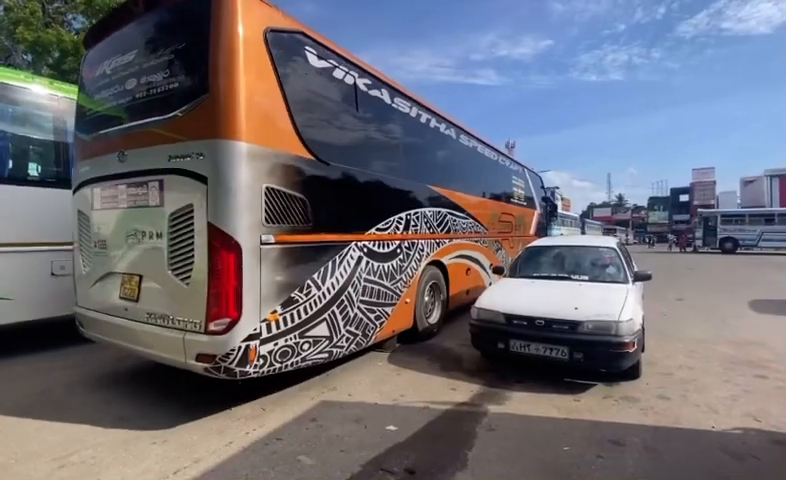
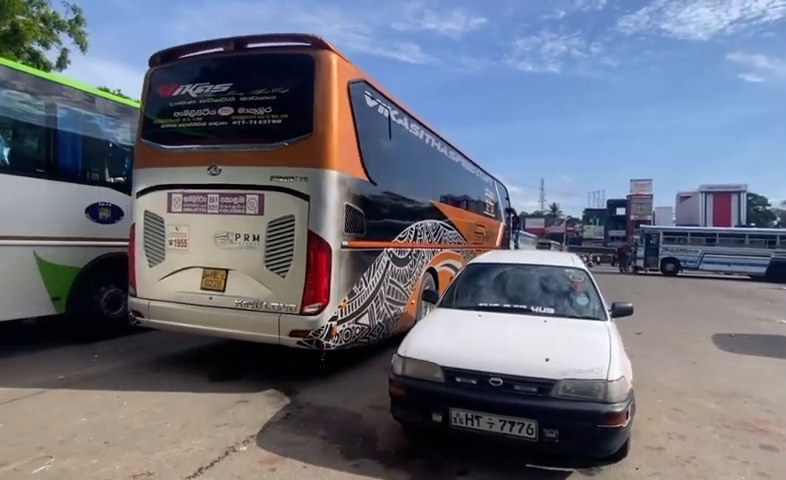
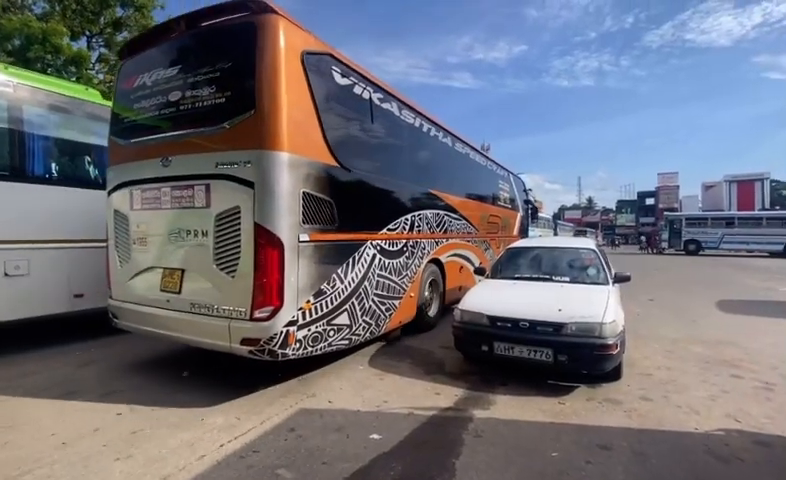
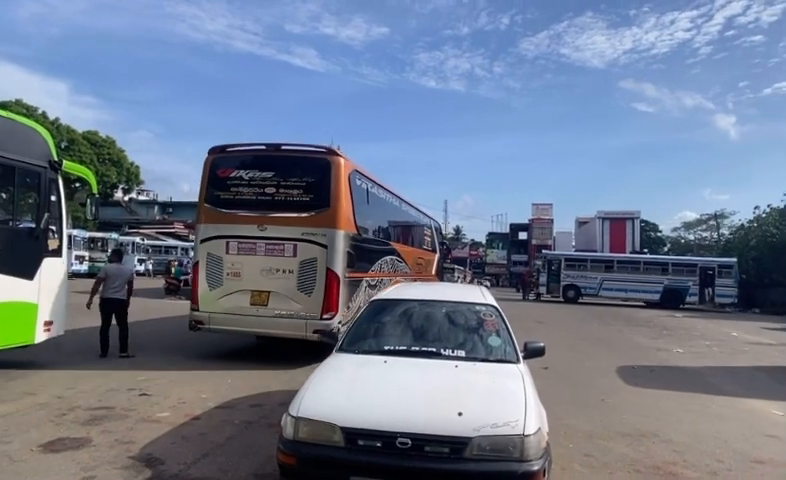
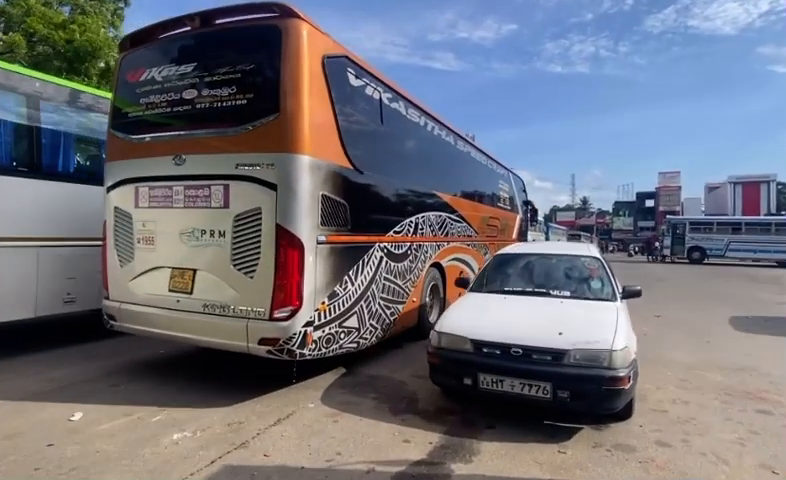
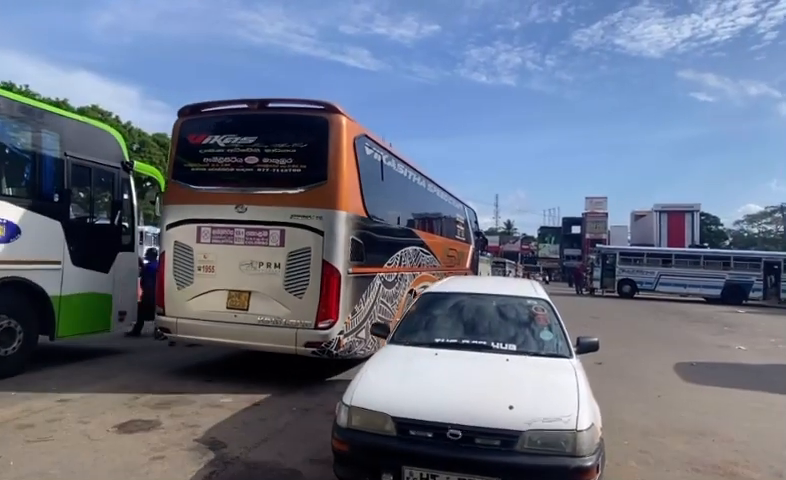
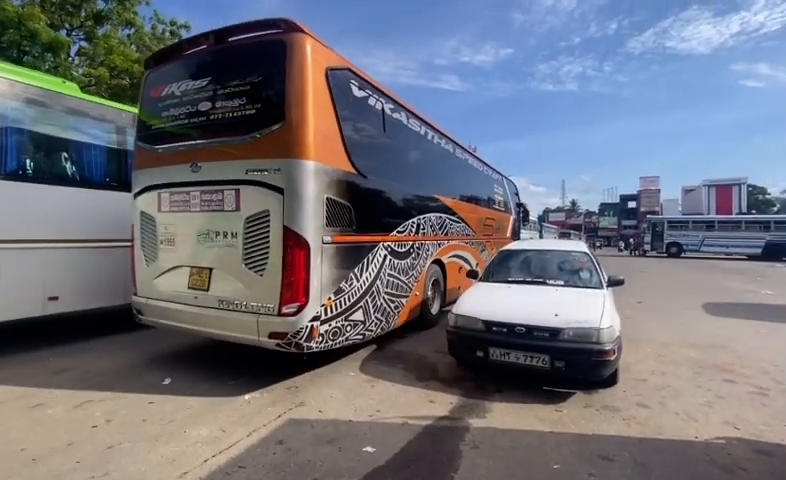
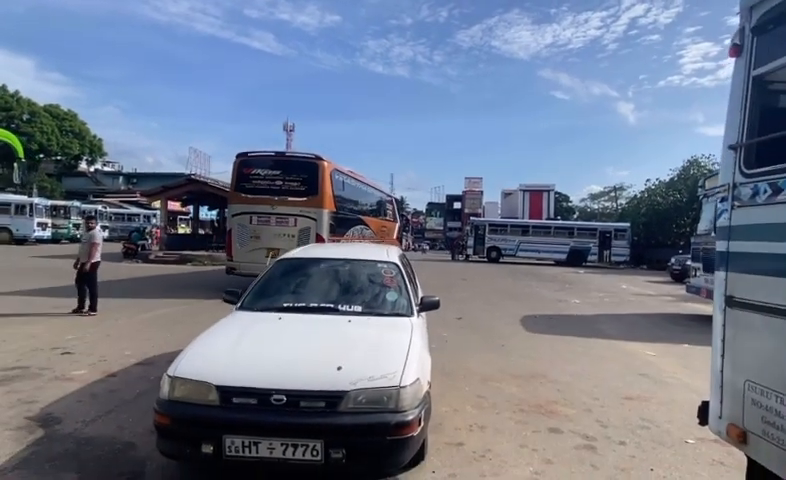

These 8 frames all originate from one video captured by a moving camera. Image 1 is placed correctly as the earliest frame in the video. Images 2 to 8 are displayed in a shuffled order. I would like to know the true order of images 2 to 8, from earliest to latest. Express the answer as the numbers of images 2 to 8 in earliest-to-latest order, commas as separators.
3, 7, 5, 2, 6, 4, 8
